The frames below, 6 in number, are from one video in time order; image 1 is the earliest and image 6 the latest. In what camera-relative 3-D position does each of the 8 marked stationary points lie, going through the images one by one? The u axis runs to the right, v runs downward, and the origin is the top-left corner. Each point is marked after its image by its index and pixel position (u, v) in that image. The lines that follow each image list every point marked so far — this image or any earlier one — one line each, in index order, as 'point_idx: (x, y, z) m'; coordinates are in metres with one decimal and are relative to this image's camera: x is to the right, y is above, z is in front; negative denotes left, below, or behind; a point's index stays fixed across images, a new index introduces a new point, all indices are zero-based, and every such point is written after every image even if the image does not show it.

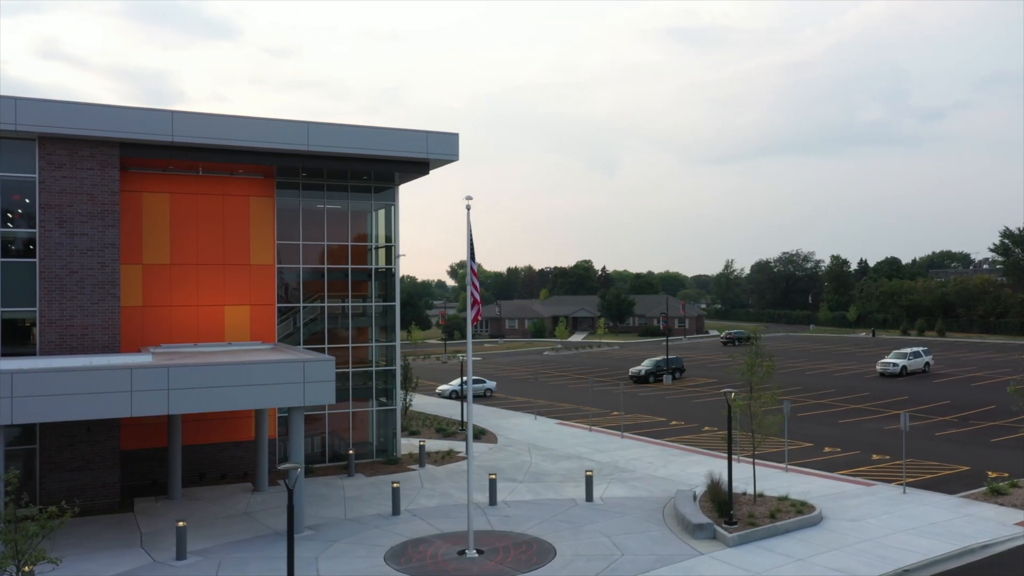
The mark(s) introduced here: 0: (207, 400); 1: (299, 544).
0: (-6.5, -2.3, +15.6) m
1: (-4.3, -5.1, +15.0) m
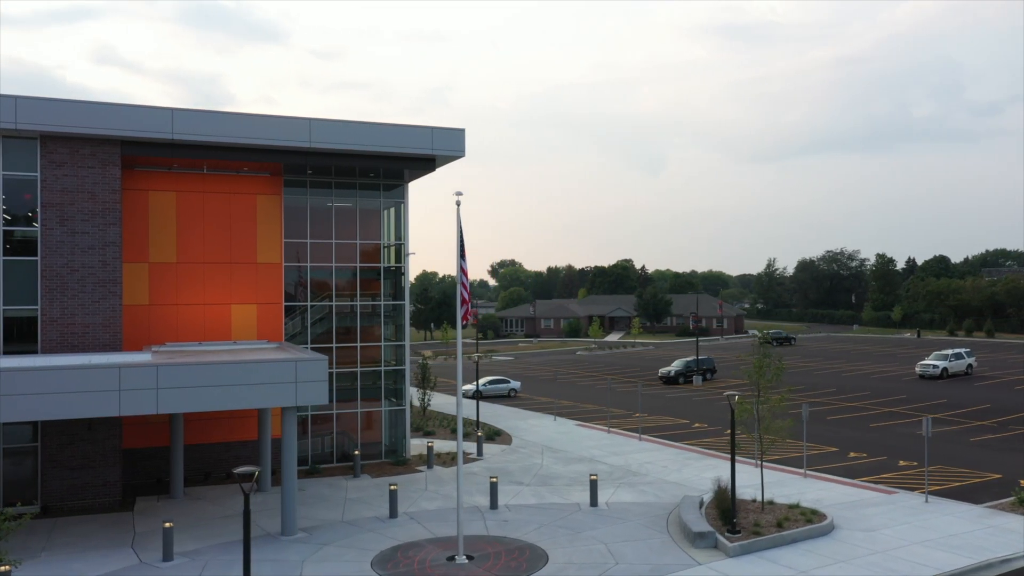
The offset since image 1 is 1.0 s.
0: (-6.6, -2.3, +15.4) m
1: (-4.4, -5.1, +14.7) m
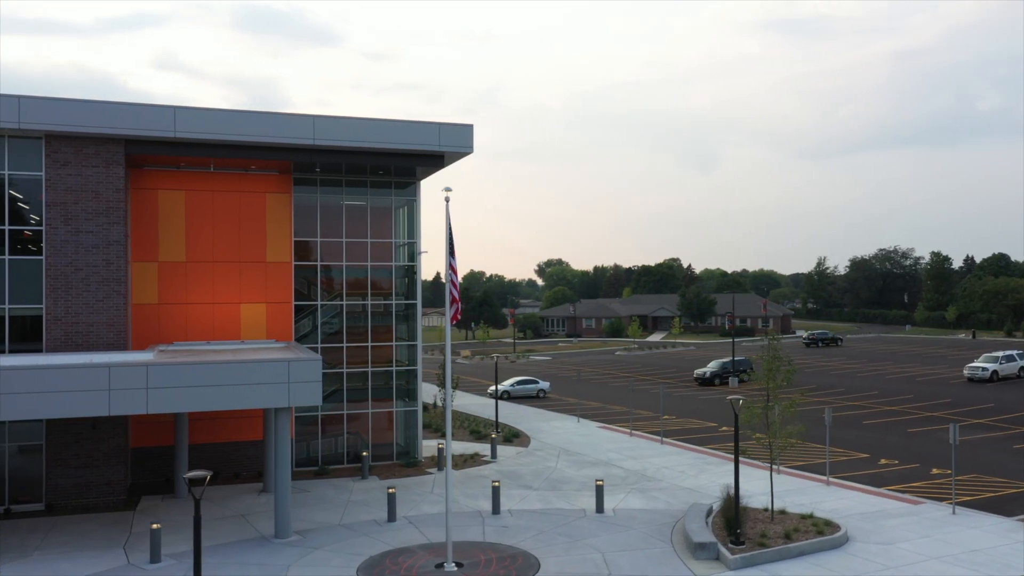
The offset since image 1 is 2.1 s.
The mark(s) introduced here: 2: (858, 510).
0: (-6.7, -2.3, +15.3) m
1: (-4.5, -5.0, +14.5) m
2: (+7.7, -4.9, +16.7) m
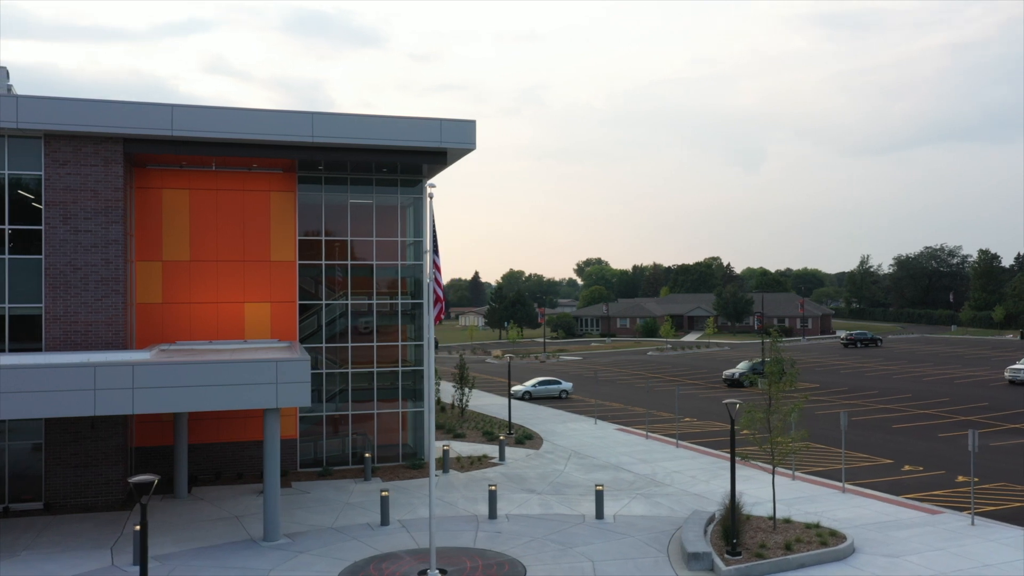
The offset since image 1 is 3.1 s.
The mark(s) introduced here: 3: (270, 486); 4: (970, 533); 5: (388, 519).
0: (-6.8, -2.2, +15.1) m
1: (-4.7, -5.0, +14.2) m
2: (+7.6, -4.9, +15.9) m
3: (-4.9, -4.0, +15.1) m
4: (+8.9, -4.8, +14.6) m
5: (-2.7, -5.0, +16.3) m
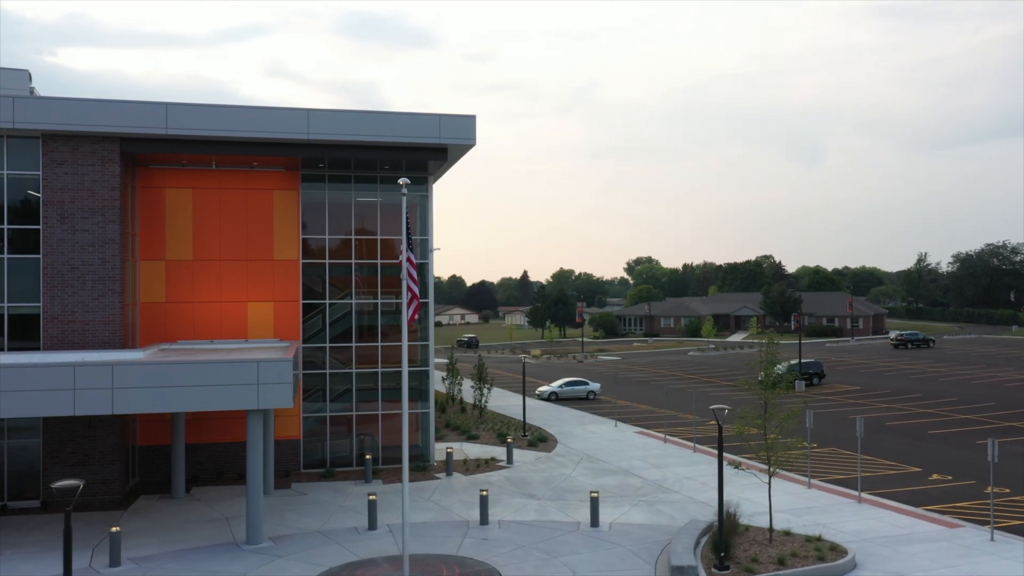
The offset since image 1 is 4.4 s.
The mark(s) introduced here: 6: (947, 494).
0: (-7.1, -2.2, +15.0) m
1: (-5.0, -5.0, +14.0) m
2: (+7.4, -4.9, +14.9) m
3: (-5.1, -4.0, +14.9) m
4: (+8.6, -4.7, +13.6) m
5: (-2.9, -5.0, +15.9) m
6: (+11.1, -5.2, +19.1) m
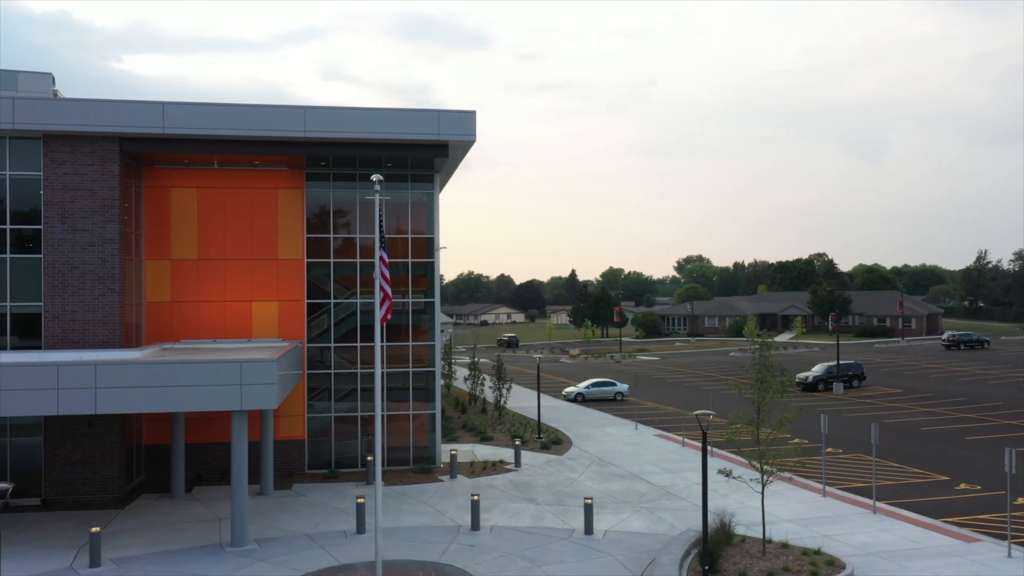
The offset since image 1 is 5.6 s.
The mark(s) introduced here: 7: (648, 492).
0: (-7.3, -2.2, +14.9) m
1: (-5.3, -5.0, +13.8) m
2: (+7.1, -4.8, +14.1) m
3: (-5.4, -4.0, +14.7) m
4: (+8.3, -4.7, +12.6) m
5: (-3.1, -5.0, +15.6) m
6: (+11.0, -5.2, +18.1) m
7: (+3.6, -5.3, +19.6) m
